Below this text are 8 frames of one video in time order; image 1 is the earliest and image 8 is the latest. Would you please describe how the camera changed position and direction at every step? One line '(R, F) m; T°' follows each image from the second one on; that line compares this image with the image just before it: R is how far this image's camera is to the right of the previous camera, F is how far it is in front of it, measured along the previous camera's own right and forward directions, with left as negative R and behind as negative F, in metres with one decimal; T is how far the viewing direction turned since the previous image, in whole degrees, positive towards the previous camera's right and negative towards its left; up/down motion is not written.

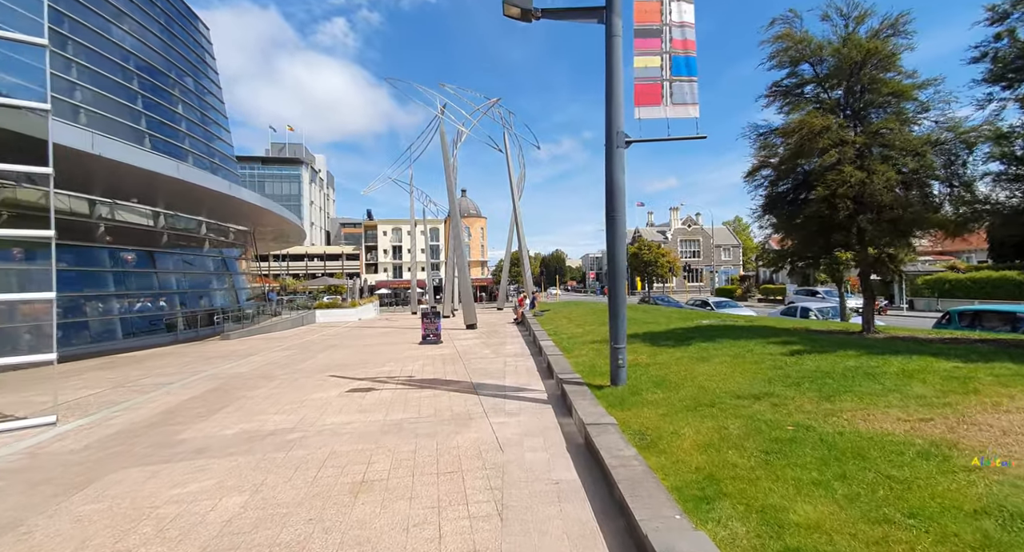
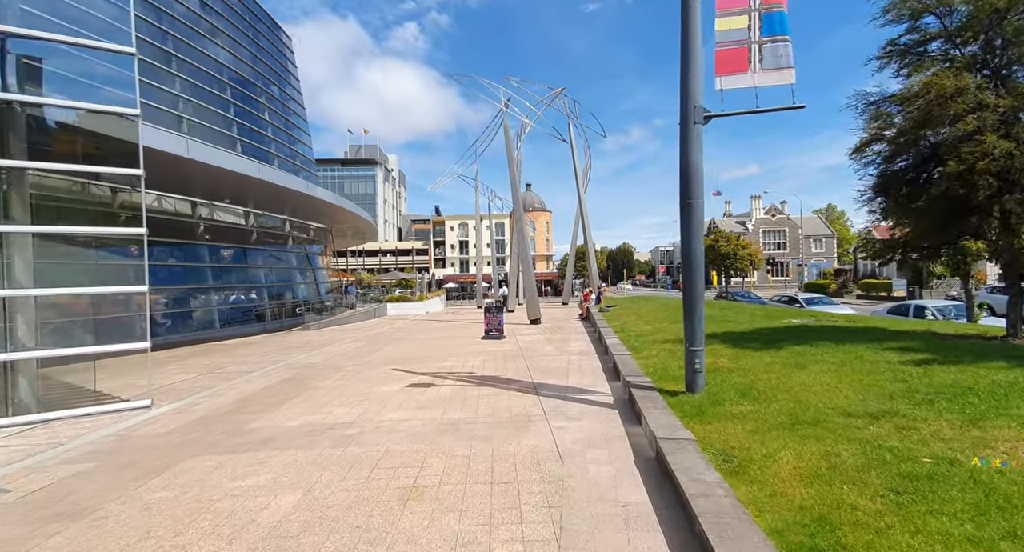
(0.0, +0.4) m; -8°
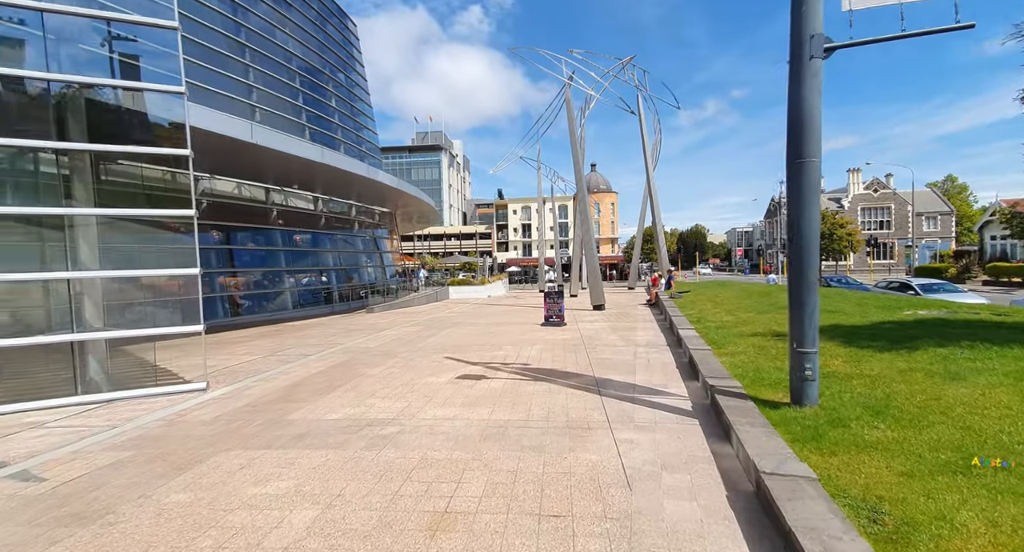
(+0.1, +0.9) m; -8°
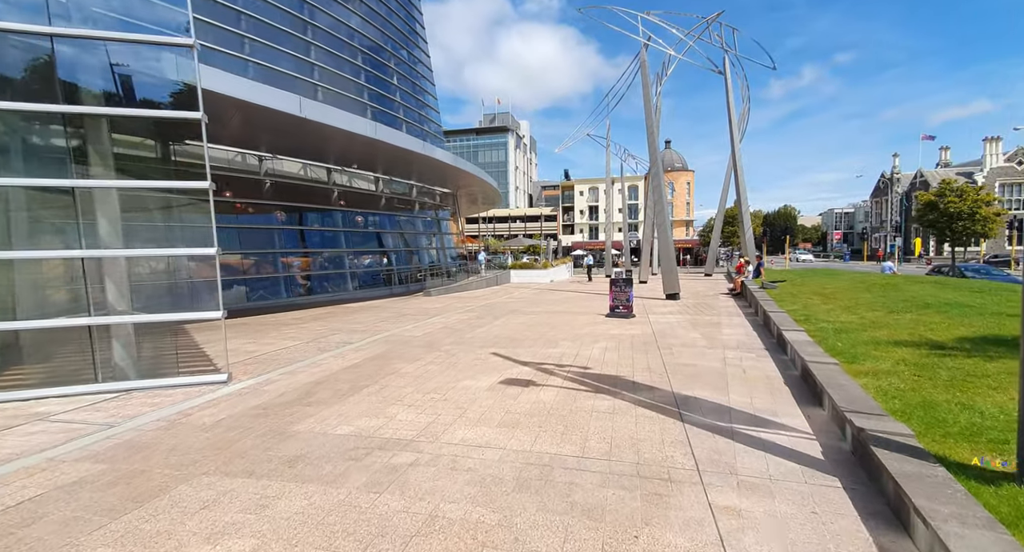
(+0.1, +1.5) m; -8°
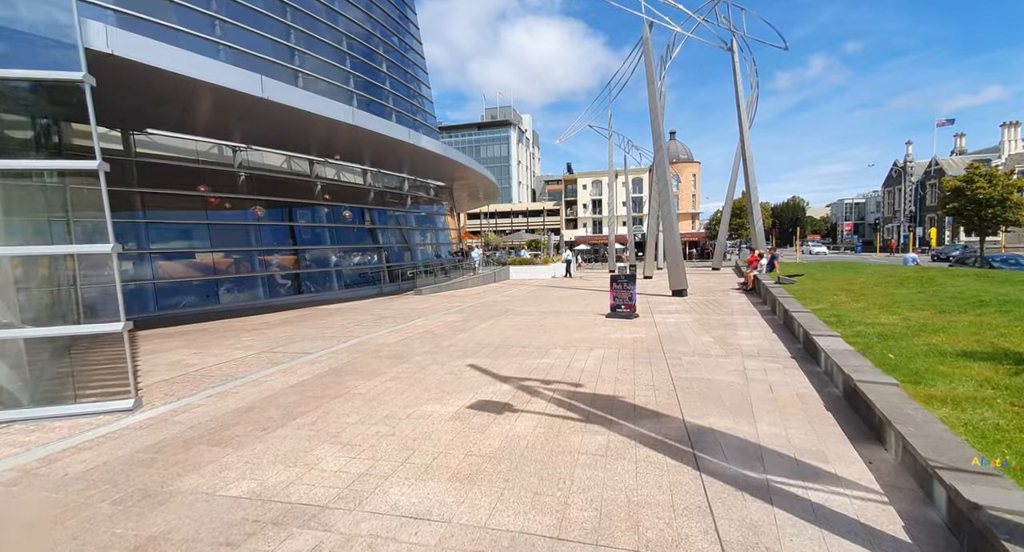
(+0.4, +1.3) m; -1°
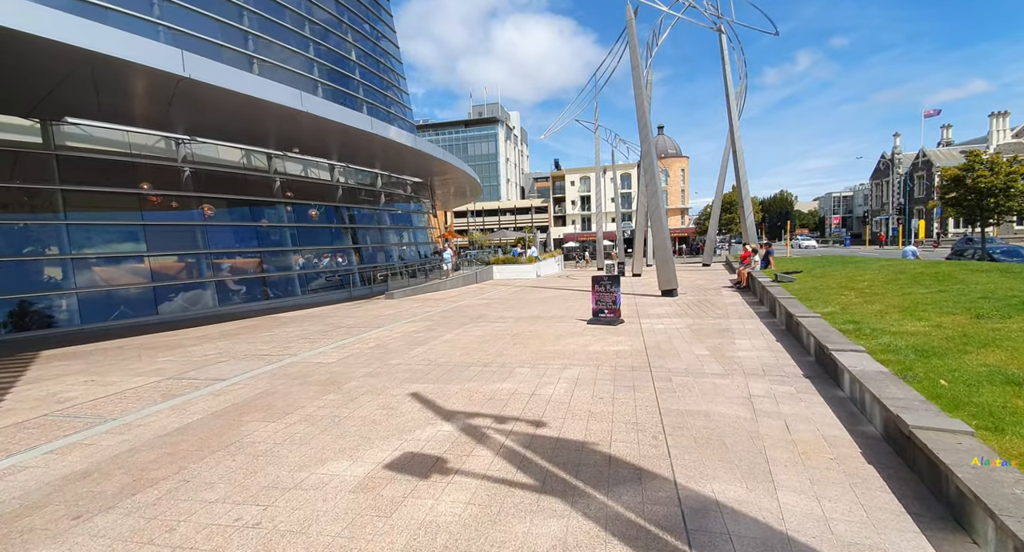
(+0.5, +1.4) m; +1°
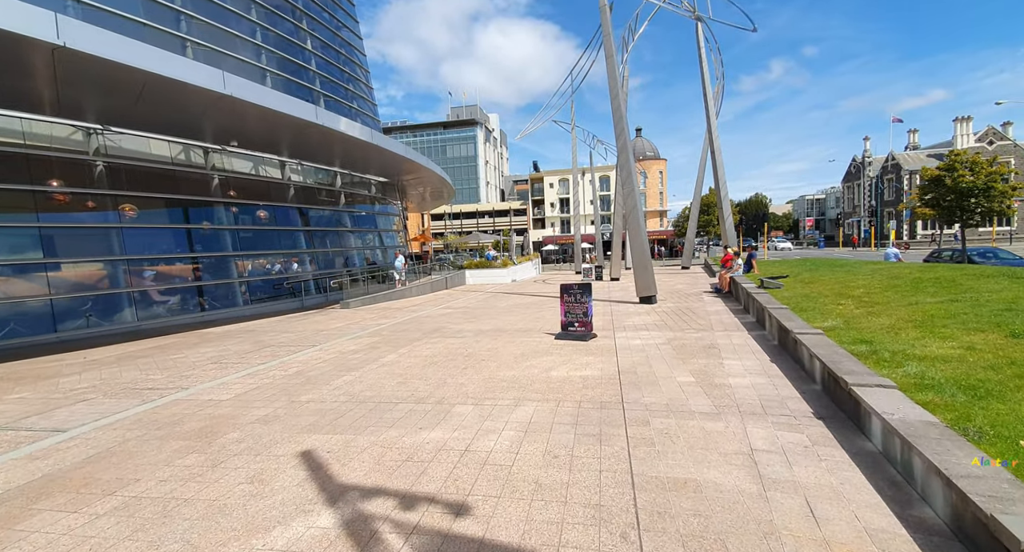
(+0.5, +1.4) m; +2°
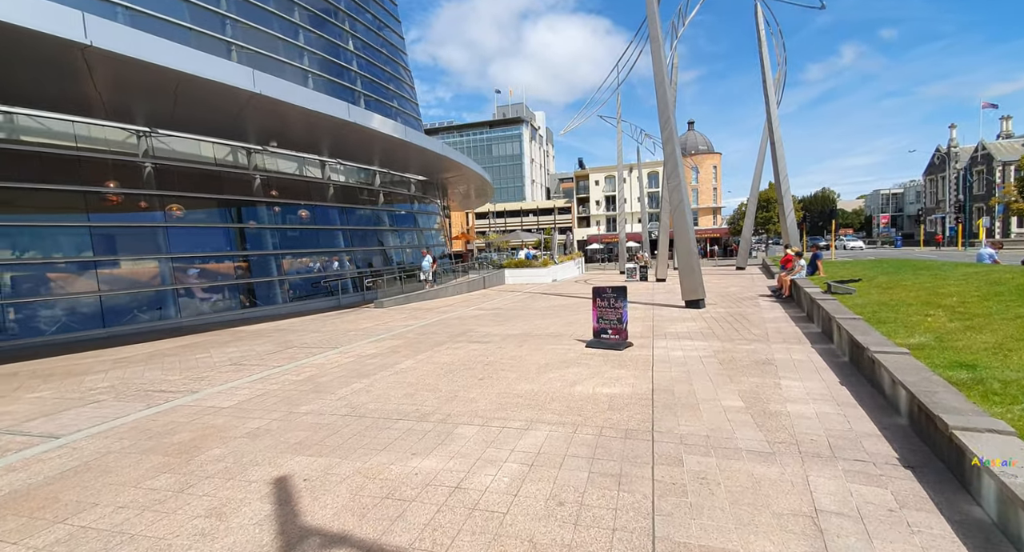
(+0.4, +0.7) m; -6°
